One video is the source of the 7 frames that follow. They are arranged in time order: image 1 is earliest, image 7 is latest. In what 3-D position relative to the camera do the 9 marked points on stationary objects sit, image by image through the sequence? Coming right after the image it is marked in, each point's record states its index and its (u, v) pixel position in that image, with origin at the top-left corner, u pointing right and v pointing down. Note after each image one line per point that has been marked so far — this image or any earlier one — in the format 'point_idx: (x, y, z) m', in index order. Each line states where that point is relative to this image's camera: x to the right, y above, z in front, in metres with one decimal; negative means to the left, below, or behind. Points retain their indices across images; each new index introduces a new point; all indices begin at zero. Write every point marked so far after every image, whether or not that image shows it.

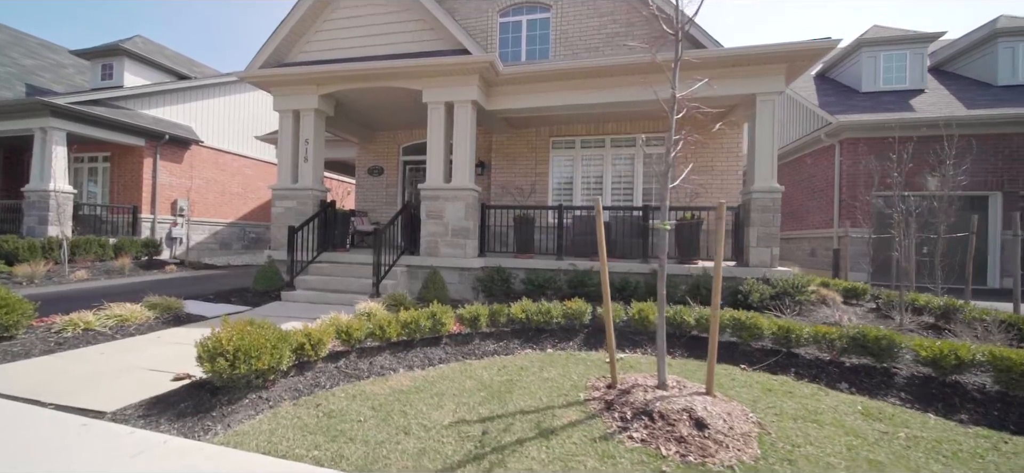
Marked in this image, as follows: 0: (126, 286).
0: (-10.1, -1.3, +9.3) m
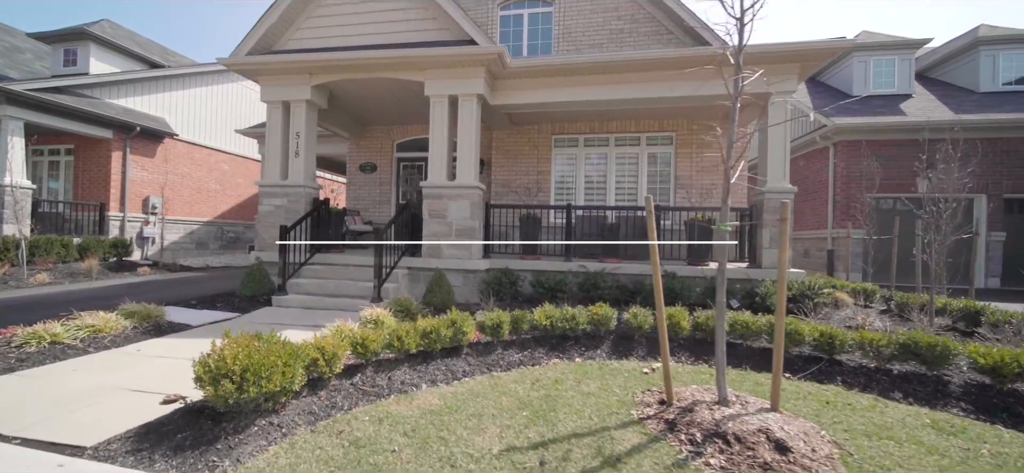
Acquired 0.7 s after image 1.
0: (-9.9, -1.3, +8.5) m
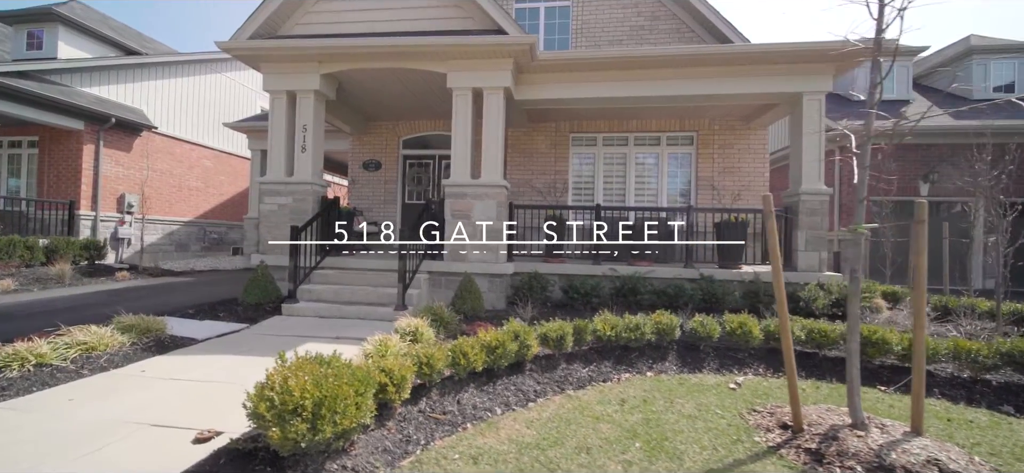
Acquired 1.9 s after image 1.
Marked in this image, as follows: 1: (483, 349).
0: (-9.3, -1.3, +7.5) m
1: (-0.3, -1.2, +3.8) m
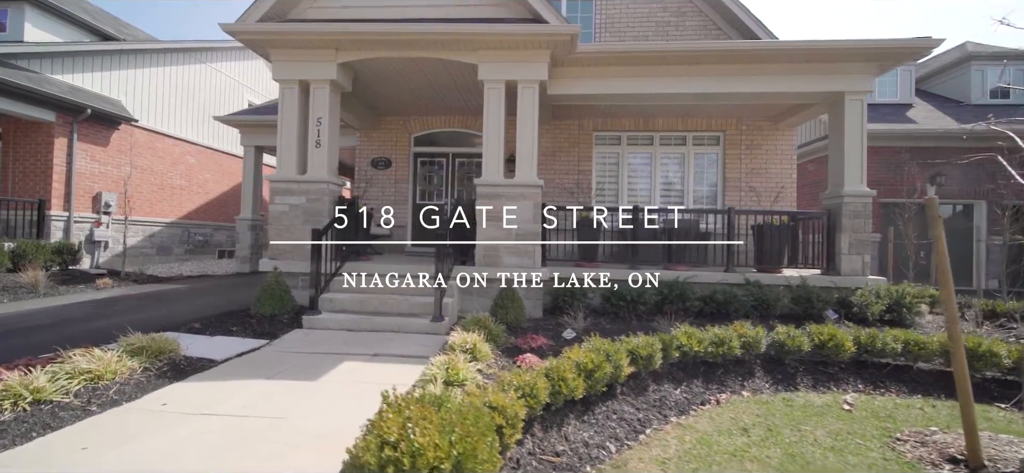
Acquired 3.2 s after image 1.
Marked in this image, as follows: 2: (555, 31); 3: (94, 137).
0: (-8.6, -1.4, +6.6) m
1: (+0.6, -1.3, +3.3) m
2: (+0.8, +3.8, +6.7) m
3: (-13.8, +3.3, +11.8) m
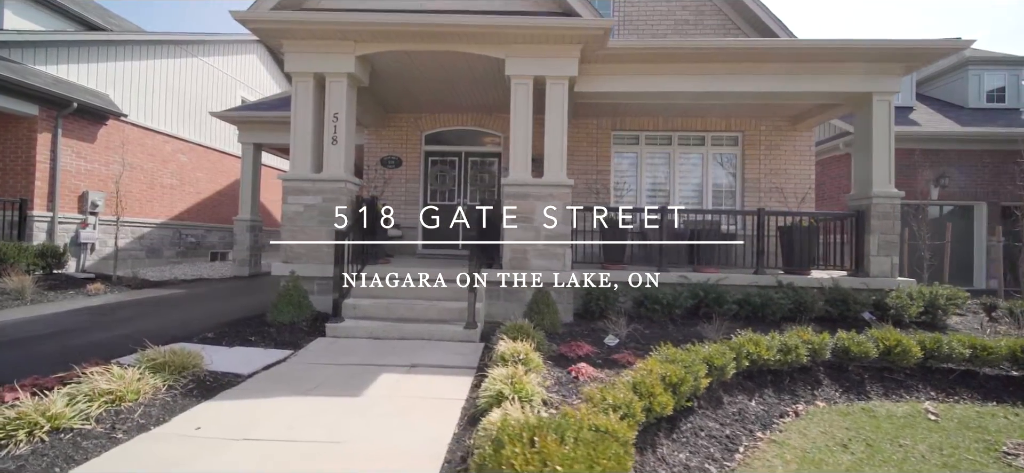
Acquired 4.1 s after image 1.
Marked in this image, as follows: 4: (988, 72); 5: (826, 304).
0: (-8.0, -1.4, +6.0) m
1: (+1.3, -1.3, +3.1) m
2: (+1.4, +3.8, +6.5) m
3: (-13.4, +3.2, +11.1) m
4: (+18.8, +6.4, +14.1) m
5: (+5.7, -1.2, +6.5) m
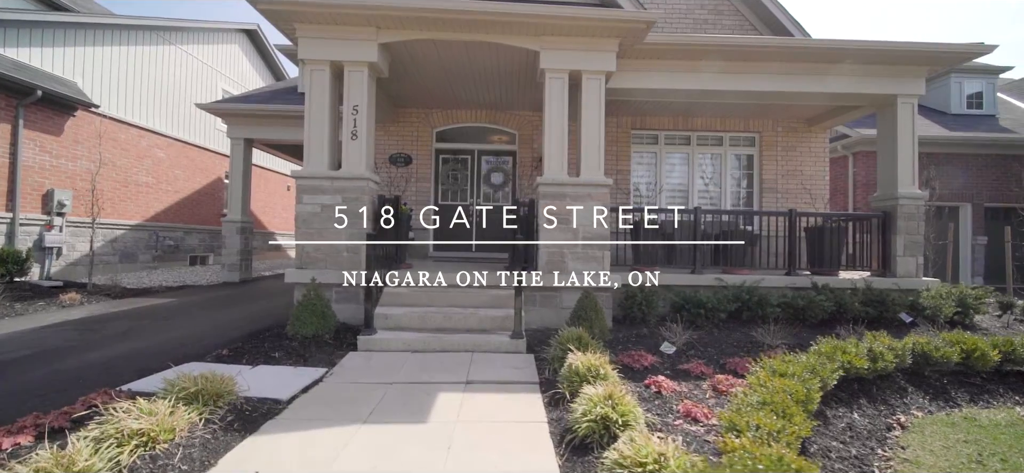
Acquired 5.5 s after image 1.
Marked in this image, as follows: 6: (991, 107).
0: (-7.3, -1.5, +5.2) m
1: (+2.2, -1.3, +2.8) m
2: (+2.0, +3.8, +6.2) m
3: (-13.0, +3.1, +9.9) m
4: (+18.9, +6.5, +14.8) m
5: (+6.4, -1.3, +6.5) m
6: (+19.7, +5.3, +14.7) m
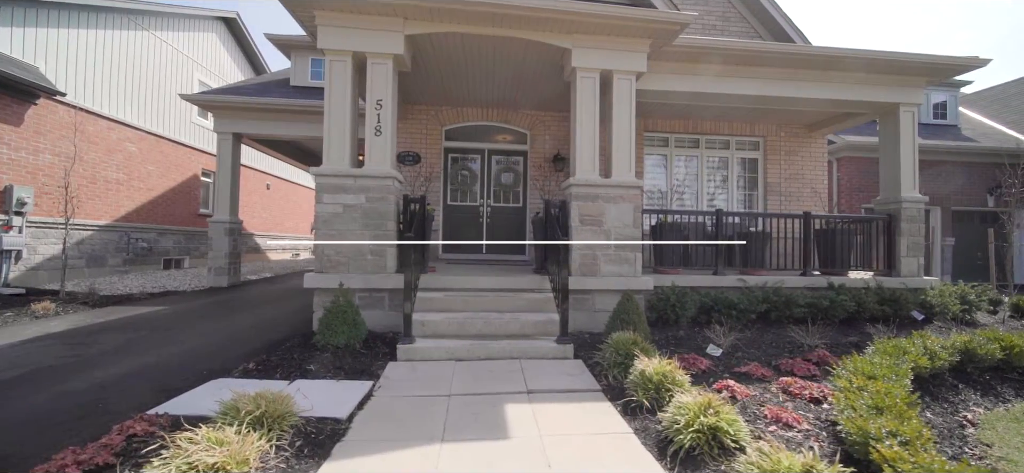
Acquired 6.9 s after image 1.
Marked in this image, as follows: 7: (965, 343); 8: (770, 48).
0: (-6.6, -1.5, +4.5) m
1: (+3.0, -1.3, +2.8) m
2: (+2.6, +3.8, +6.2) m
3: (-12.6, +3.1, +8.8) m
4: (+18.9, +6.4, +16.0) m
5: (+6.9, -1.3, +6.7) m
6: (+19.7, +5.3, +15.9) m
7: (+5.4, -1.3, +4.3) m
8: (+5.5, +3.9, +7.5) m
